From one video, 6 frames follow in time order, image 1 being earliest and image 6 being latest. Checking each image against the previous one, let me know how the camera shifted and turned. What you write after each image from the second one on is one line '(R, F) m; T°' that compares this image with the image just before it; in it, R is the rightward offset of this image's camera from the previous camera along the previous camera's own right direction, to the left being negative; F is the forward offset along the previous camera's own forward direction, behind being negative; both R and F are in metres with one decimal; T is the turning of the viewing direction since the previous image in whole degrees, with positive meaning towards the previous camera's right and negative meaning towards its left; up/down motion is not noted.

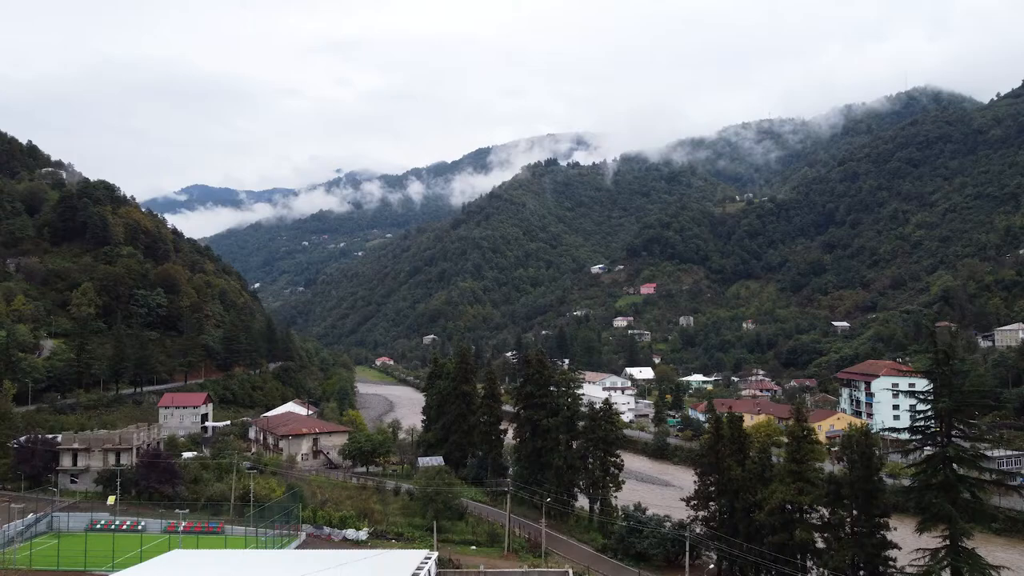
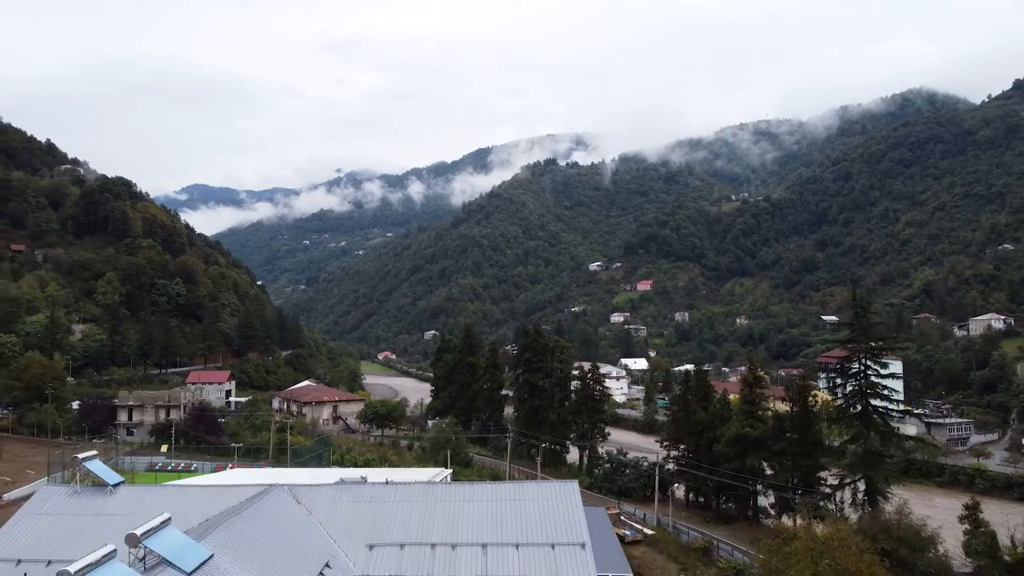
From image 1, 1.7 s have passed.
(0.0, -3.6) m; 0°
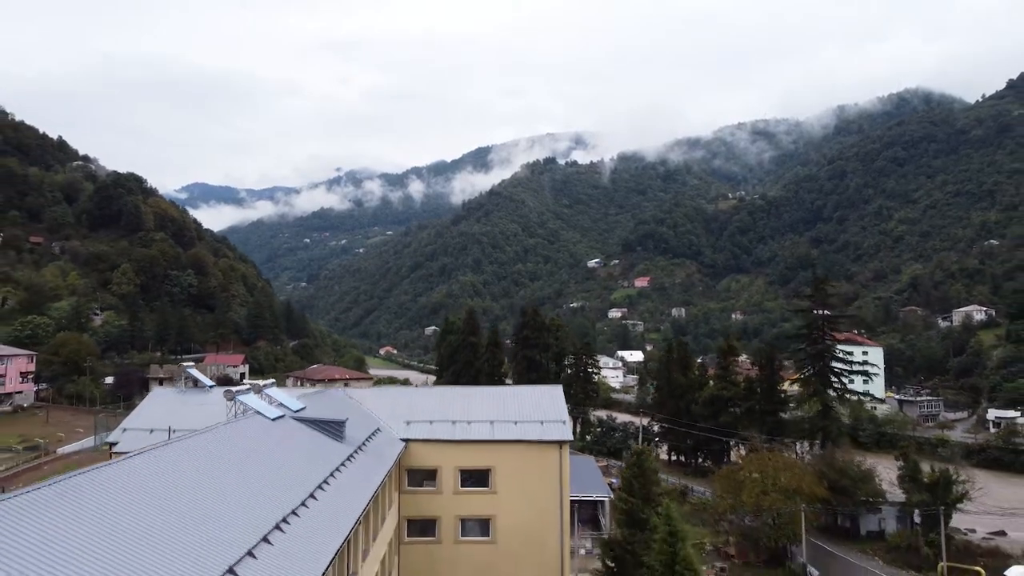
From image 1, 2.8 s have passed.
(0.0, -2.6) m; 0°
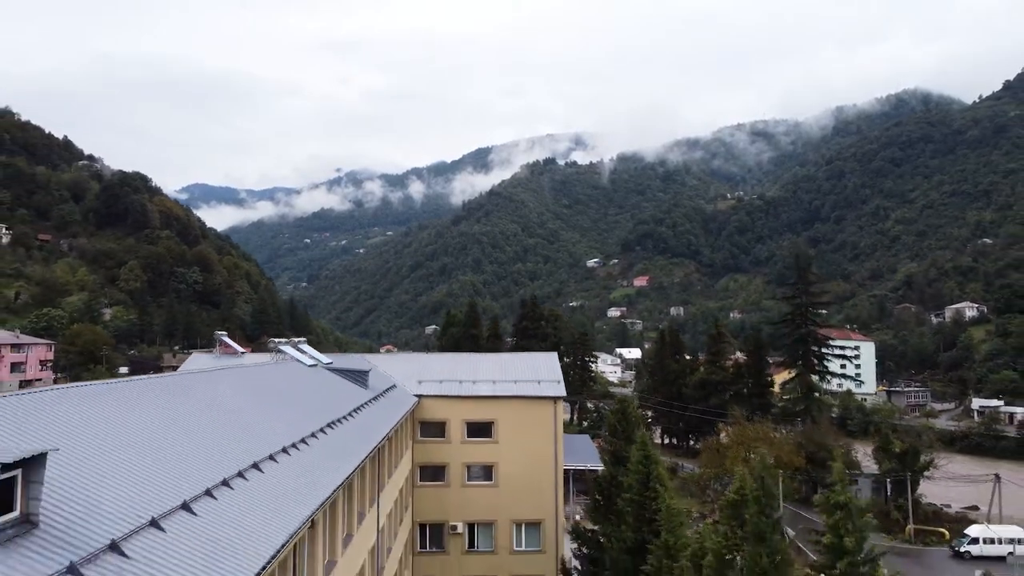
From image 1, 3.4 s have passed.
(0.0, -1.2) m; 0°
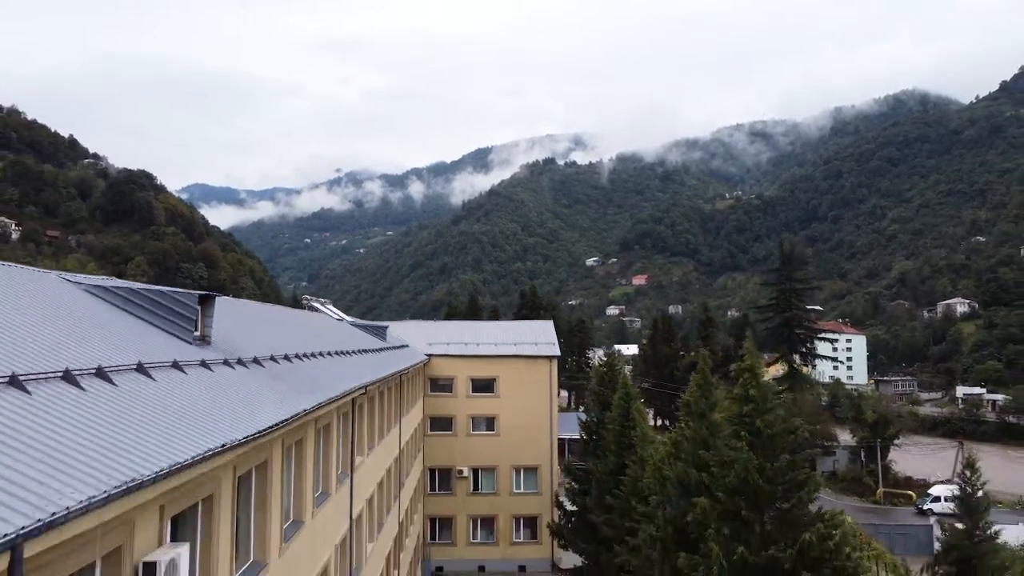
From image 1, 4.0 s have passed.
(0.0, -1.3) m; 0°
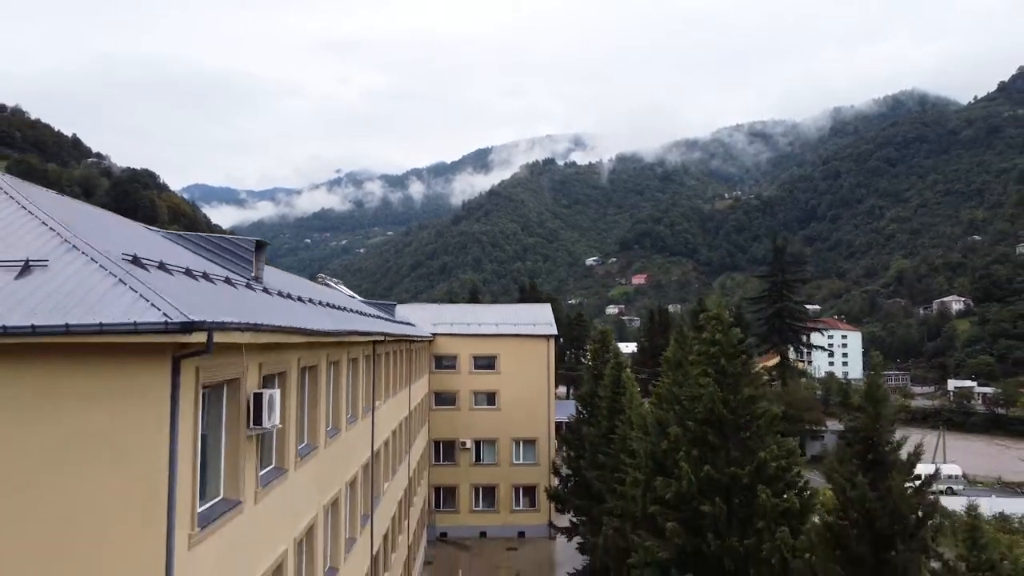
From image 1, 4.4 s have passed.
(0.0, -0.7) m; 0°
